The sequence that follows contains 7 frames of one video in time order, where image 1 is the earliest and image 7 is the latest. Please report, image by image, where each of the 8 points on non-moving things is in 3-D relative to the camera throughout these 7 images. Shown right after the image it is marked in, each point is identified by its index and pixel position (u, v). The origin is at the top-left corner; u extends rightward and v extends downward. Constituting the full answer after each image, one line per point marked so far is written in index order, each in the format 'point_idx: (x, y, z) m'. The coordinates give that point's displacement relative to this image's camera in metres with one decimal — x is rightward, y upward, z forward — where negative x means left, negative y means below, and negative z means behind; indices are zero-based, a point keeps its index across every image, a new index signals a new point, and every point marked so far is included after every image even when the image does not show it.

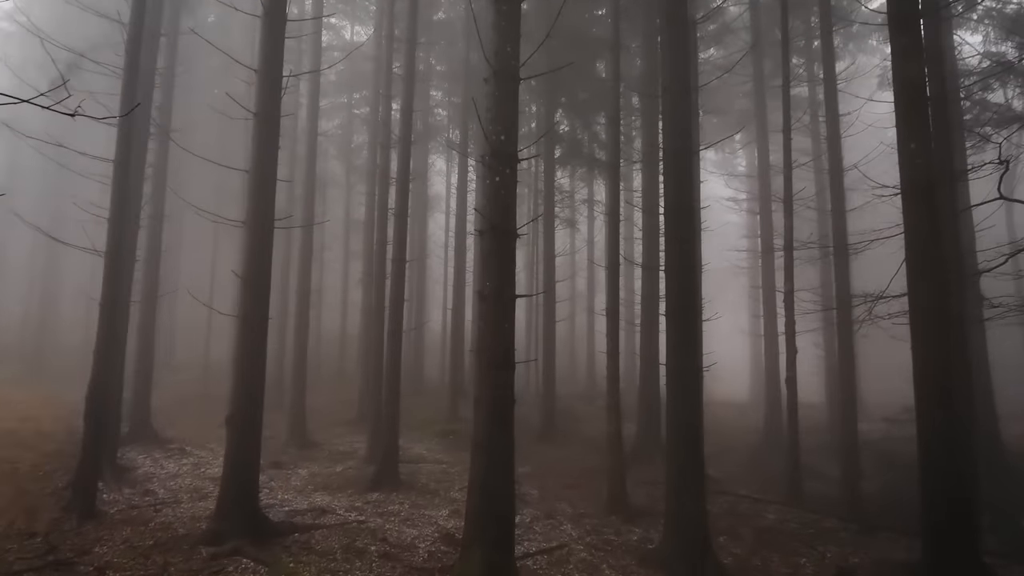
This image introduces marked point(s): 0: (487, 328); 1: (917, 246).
0: (-0.3, -0.4, +5.5) m
1: (+5.6, +0.6, +7.1) m
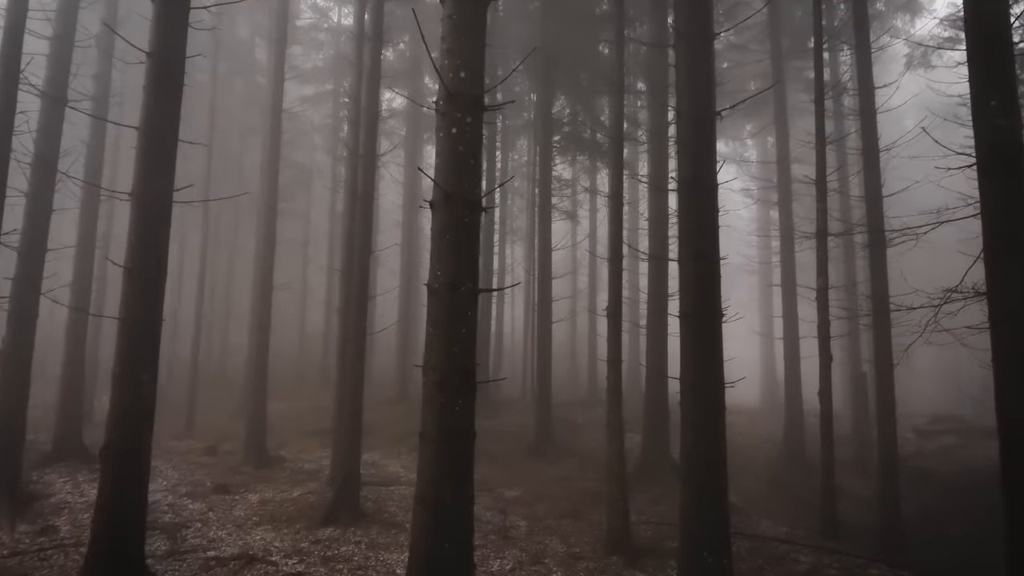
0: (-0.6, -0.4, +4.0) m
1: (+5.3, +0.6, +5.6) m
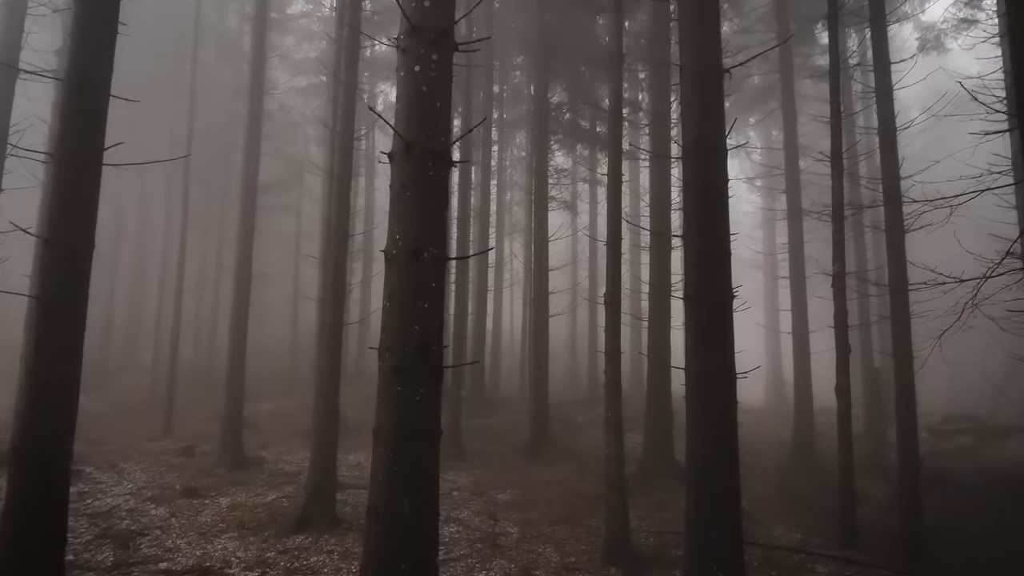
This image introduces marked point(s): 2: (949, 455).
0: (-0.8, -0.1, +3.3) m
1: (+5.2, +0.9, +4.9) m
2: (+11.8, -4.5, +13.7) m
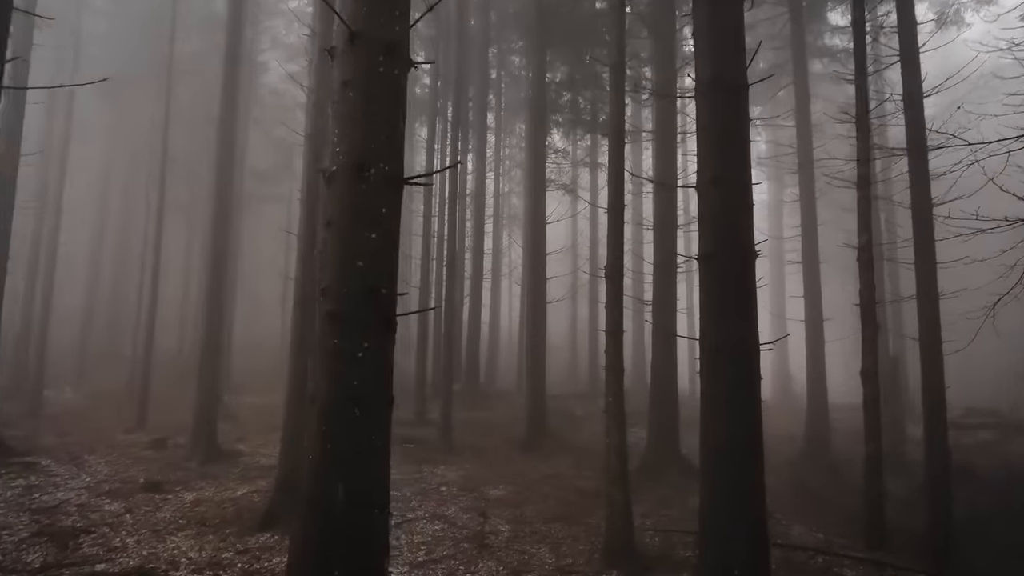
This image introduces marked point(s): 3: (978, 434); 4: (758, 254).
0: (-0.9, +0.2, +2.6) m
1: (+5.0, +1.2, +4.1) m
2: (+11.7, -4.1, +12.9) m
3: (+12.9, -4.0, +14.1) m
4: (+2.1, +0.3, +4.4) m
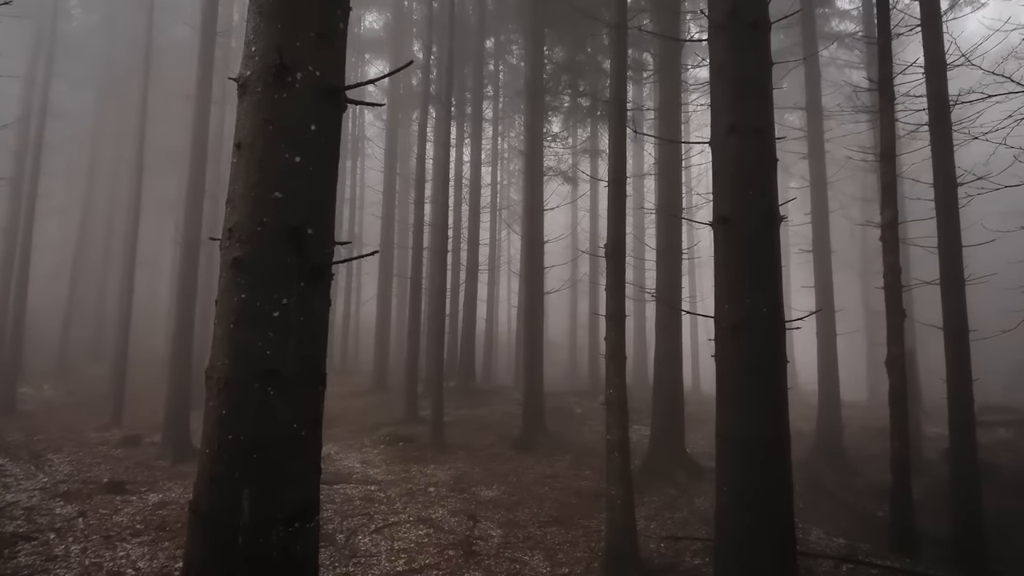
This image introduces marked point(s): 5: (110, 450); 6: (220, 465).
0: (-1.0, +0.5, +2.0) m
1: (+4.9, +1.5, +3.5) m
2: (+11.6, -3.9, +12.3) m
3: (+12.8, -3.8, +13.4) m
4: (+2.0, +0.5, +3.8) m
5: (-7.3, -2.9, +9.3) m
6: (-1.0, -0.6, +1.8) m
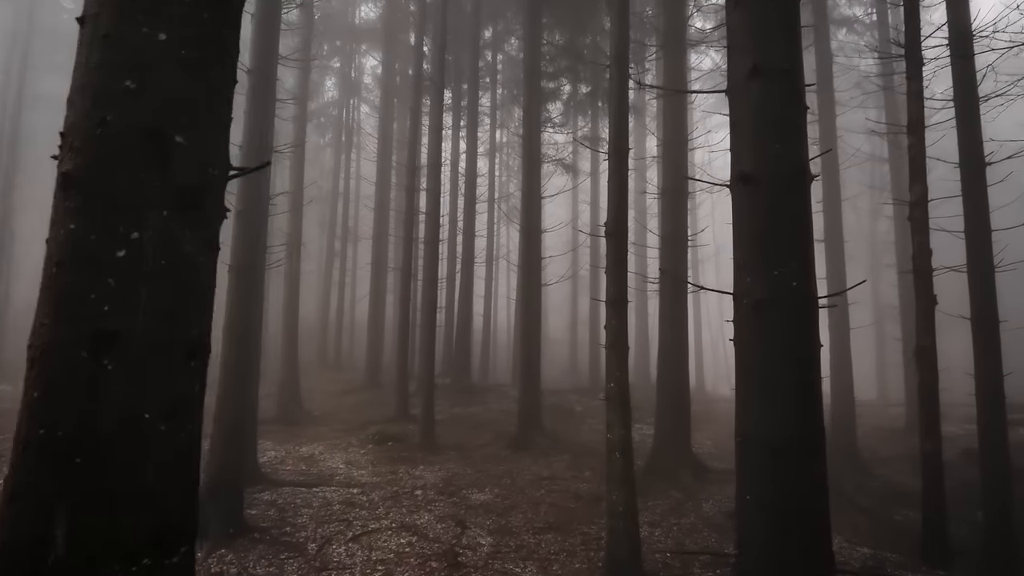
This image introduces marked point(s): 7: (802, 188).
0: (-1.1, +0.6, +1.4) m
1: (+4.8, +1.6, +2.9) m
2: (+11.5, -3.7, +11.7) m
3: (+12.7, -3.6, +12.8) m
4: (+1.9, +0.7, +3.2) m
5: (-7.4, -2.8, +8.7) m
6: (-1.1, -0.4, +1.2) m
7: (+1.8, +0.6, +3.1) m
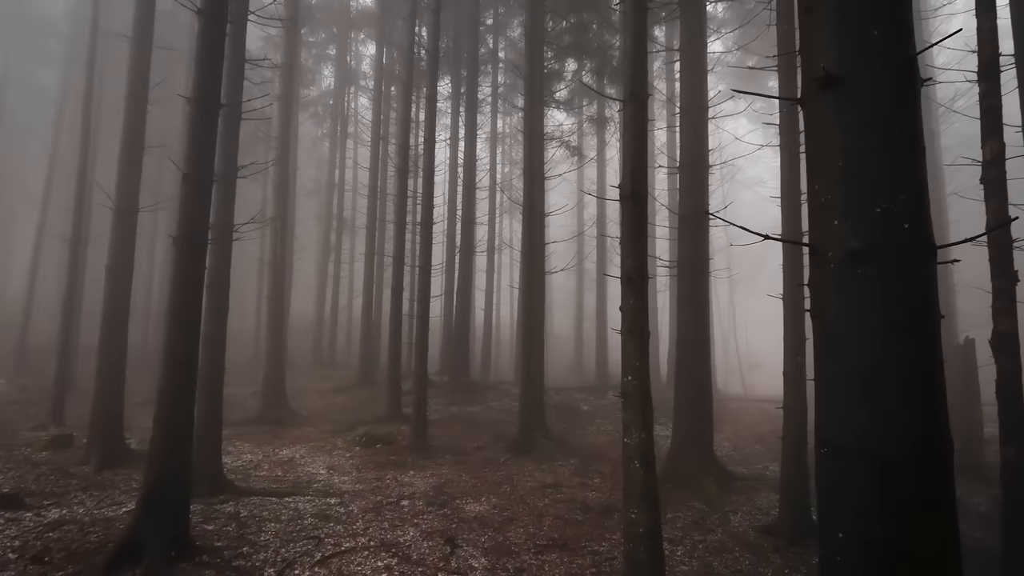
0: (-1.2, +0.9, +0.5) m
1: (+4.7, +1.9, +1.9) m
2: (+11.5, -3.4, +10.7) m
3: (+12.8, -3.3, +11.8) m
4: (+1.8, +0.9, +2.3) m
5: (-7.4, -2.5, +7.9) m
6: (-1.2, -0.2, +0.3) m
7: (+1.7, +0.8, +2.2) m
